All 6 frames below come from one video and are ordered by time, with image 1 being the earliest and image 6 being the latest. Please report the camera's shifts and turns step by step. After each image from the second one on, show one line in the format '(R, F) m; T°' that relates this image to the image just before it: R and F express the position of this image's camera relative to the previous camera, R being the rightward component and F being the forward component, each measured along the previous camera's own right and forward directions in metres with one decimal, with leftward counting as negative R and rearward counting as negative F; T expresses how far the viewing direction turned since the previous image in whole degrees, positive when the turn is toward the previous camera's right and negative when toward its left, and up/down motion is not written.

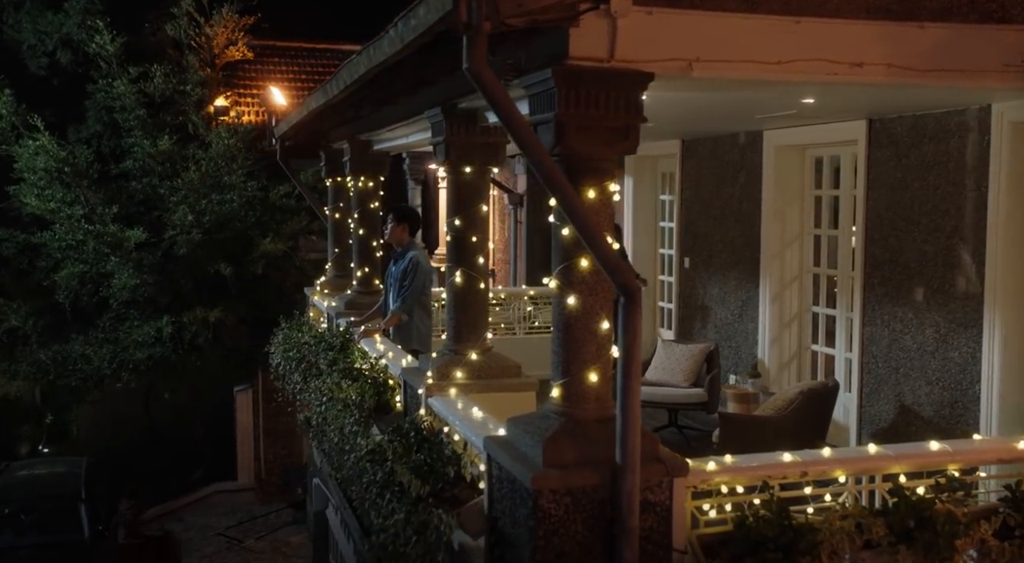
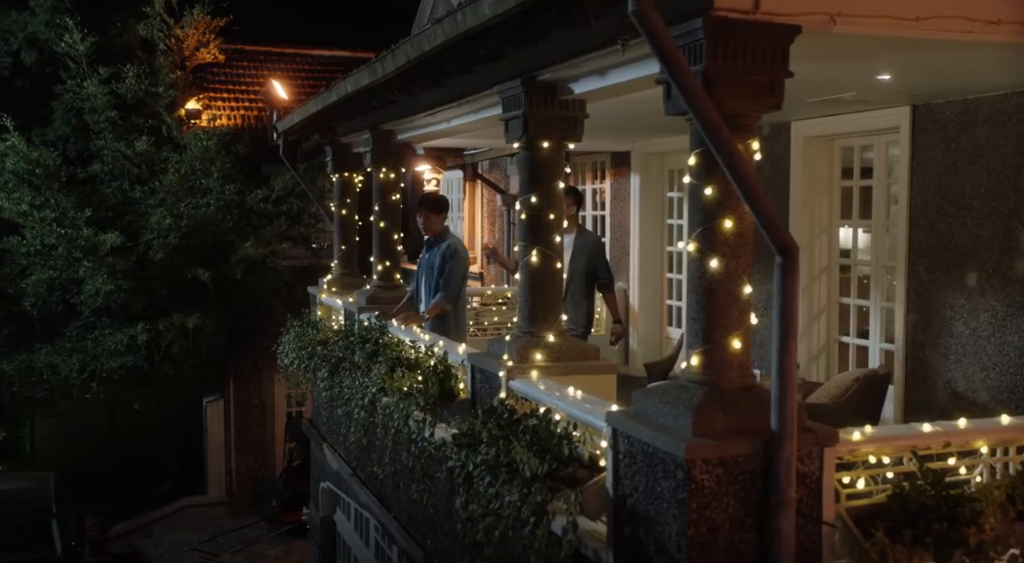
(-0.8, +0.3) m; +3°
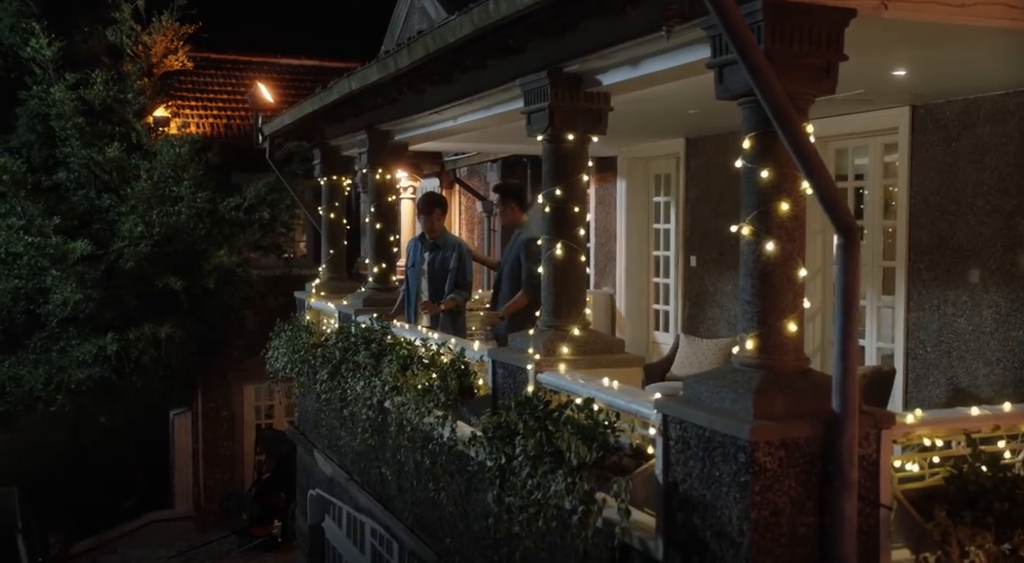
(-0.4, +0.1) m; +3°
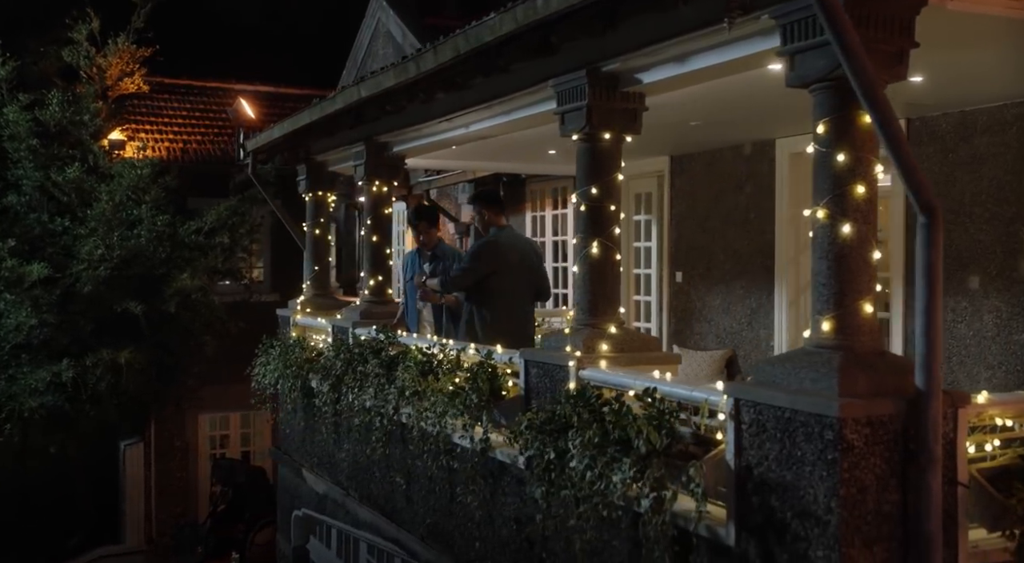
(-0.6, 0.0) m; +4°
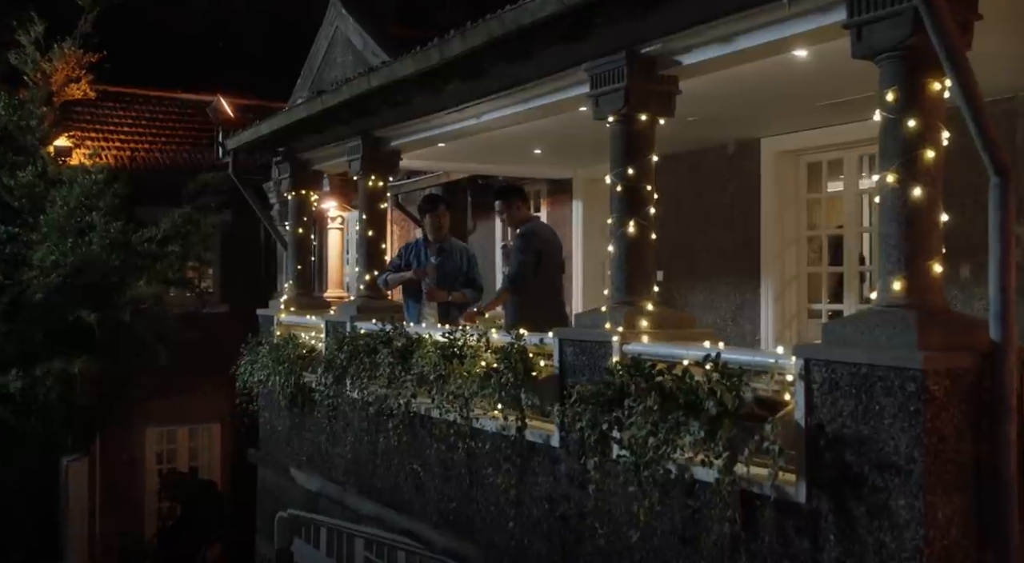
(-0.7, 0.0) m; +4°
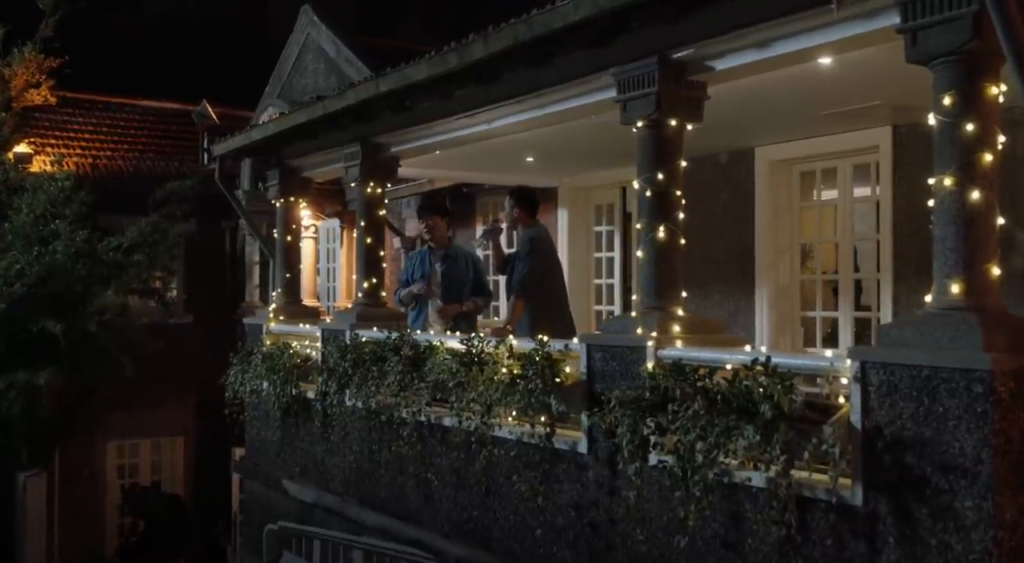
(-0.5, +0.1) m; +3°
